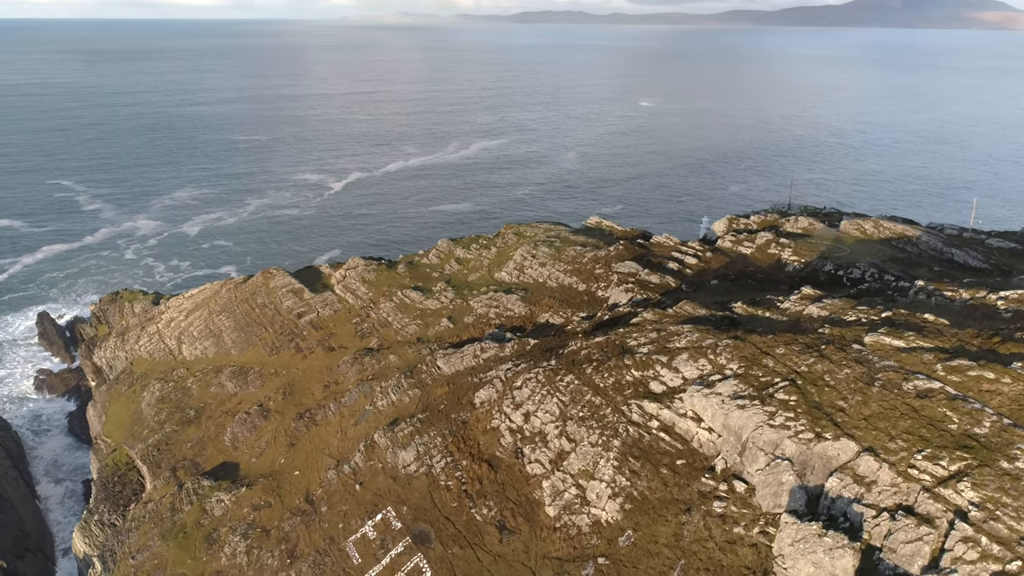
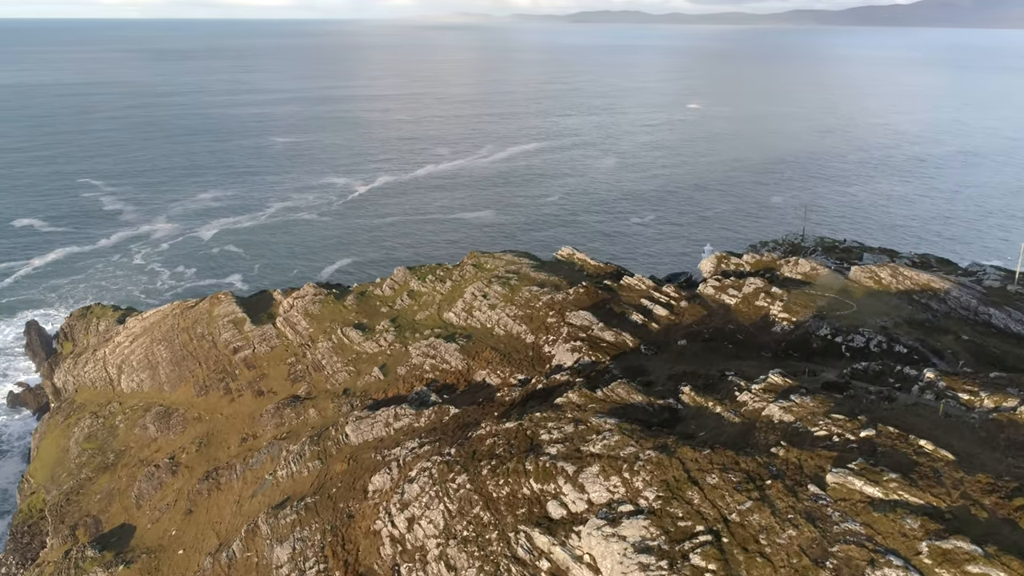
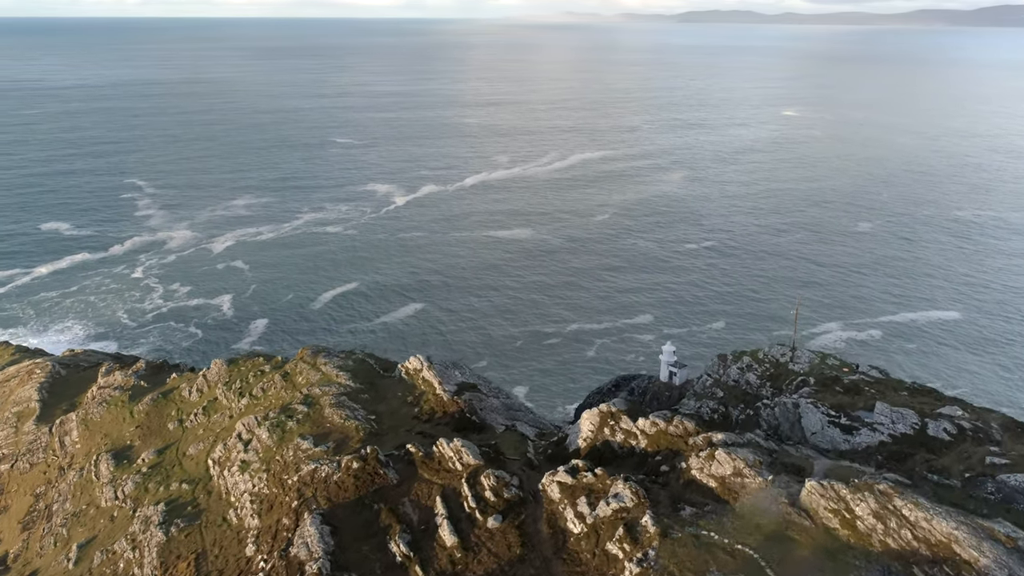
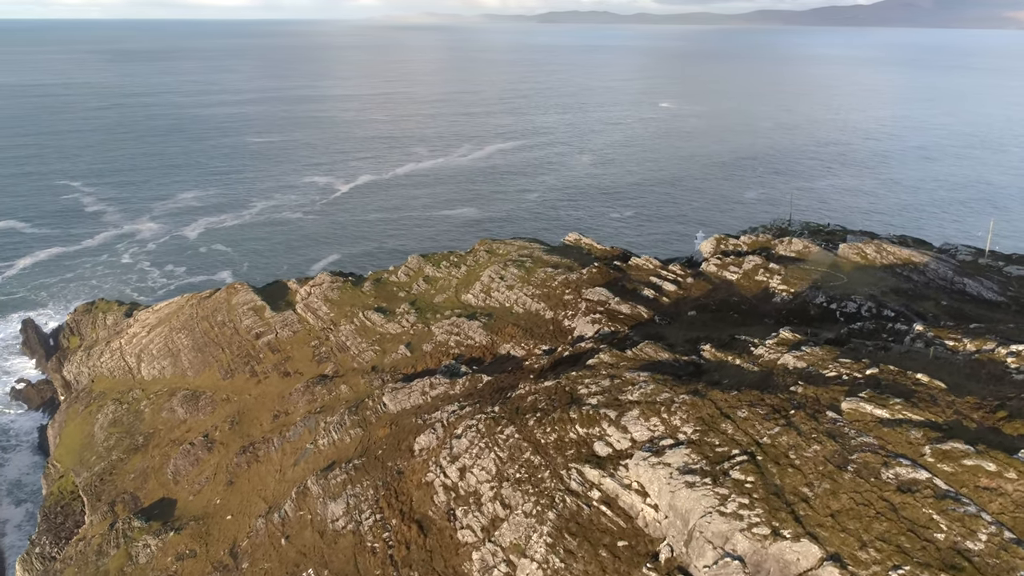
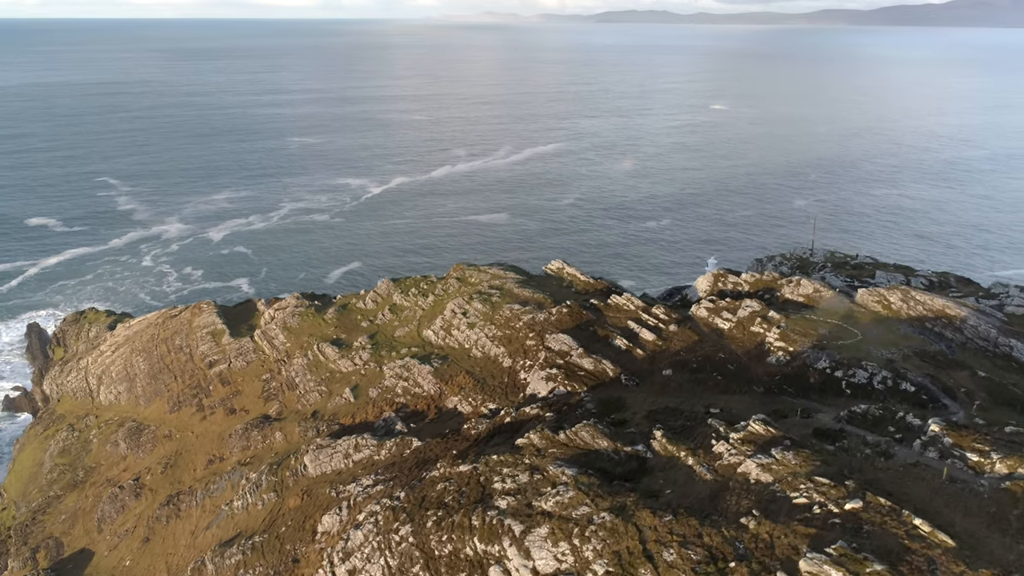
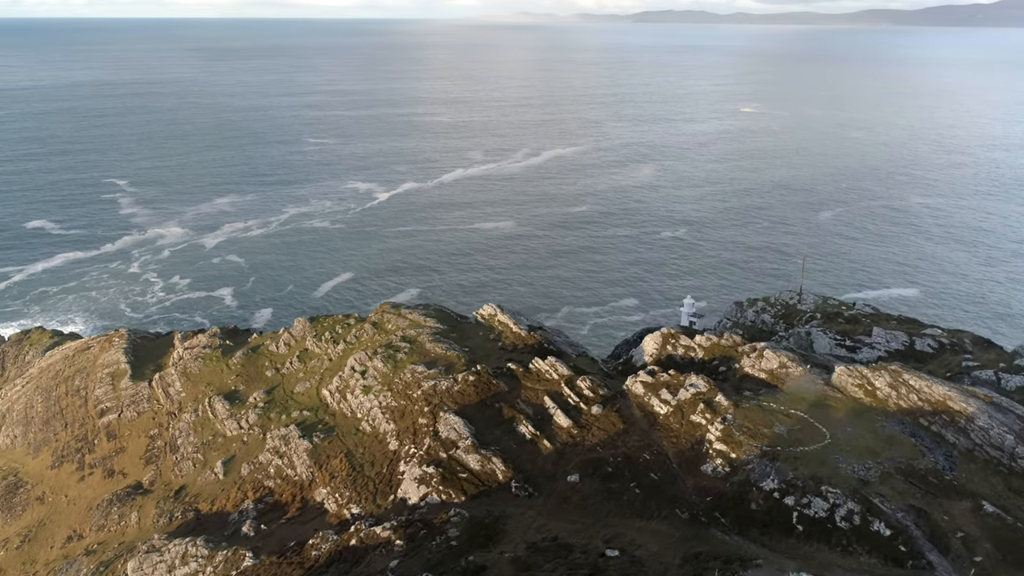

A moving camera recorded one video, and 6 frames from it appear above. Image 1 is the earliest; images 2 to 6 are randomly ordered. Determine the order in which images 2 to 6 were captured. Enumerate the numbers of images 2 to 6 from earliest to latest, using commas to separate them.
4, 2, 5, 6, 3
